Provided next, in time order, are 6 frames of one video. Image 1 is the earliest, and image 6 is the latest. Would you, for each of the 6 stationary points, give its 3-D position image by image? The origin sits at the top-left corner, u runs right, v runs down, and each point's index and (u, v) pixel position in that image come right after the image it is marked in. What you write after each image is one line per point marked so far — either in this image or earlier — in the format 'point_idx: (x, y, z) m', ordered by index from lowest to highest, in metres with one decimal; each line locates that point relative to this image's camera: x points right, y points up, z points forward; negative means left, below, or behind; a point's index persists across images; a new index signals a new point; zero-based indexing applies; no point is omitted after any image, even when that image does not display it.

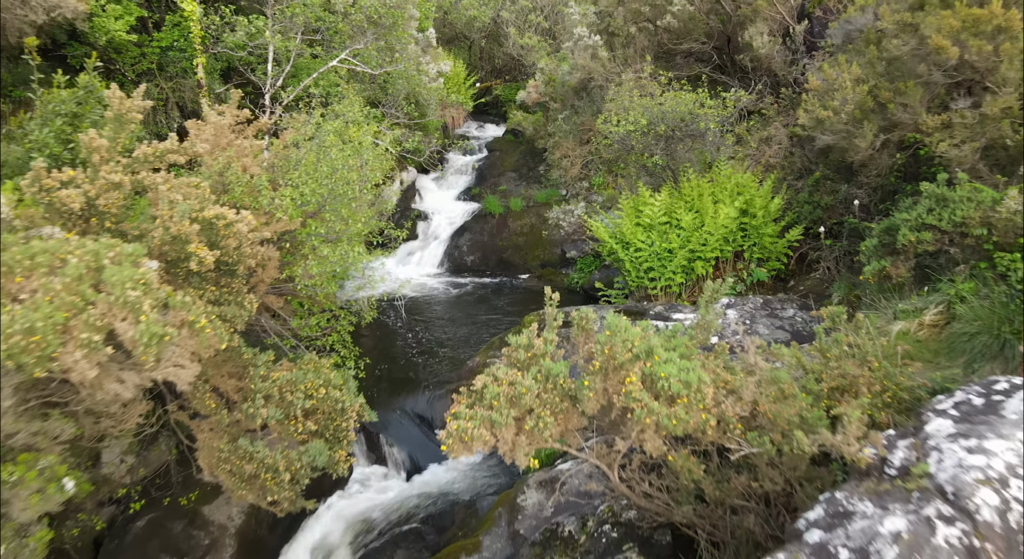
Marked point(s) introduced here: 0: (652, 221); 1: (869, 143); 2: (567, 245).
0: (+1.4, +0.6, +7.1) m
1: (+2.8, +1.1, +5.6) m
2: (+0.8, +0.5, +10.8) m
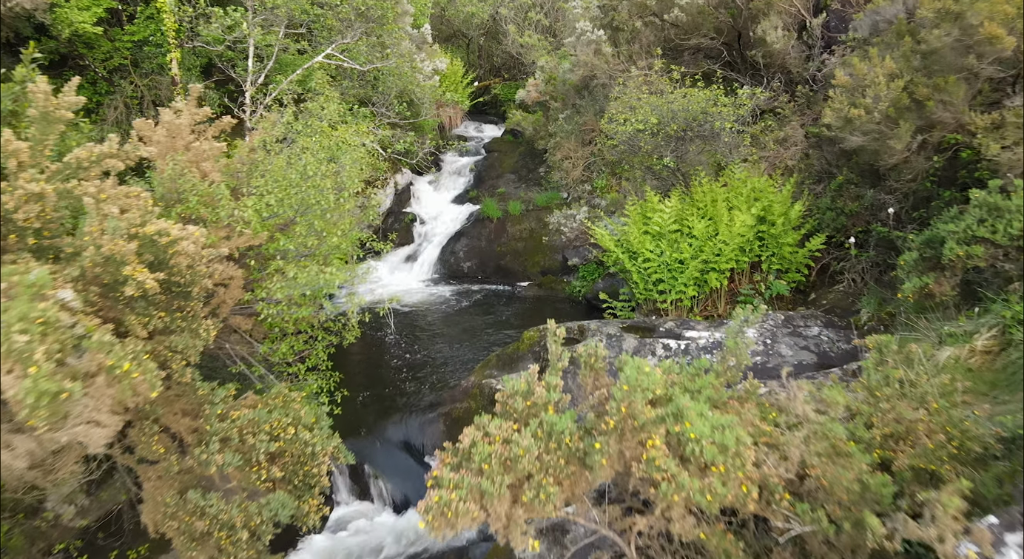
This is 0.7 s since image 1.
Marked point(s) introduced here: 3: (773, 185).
0: (+1.4, +0.5, +6.6) m
1: (+2.8, +1.0, +5.1) m
2: (+0.8, +0.4, +10.2) m
3: (+2.4, +0.9, +6.5) m
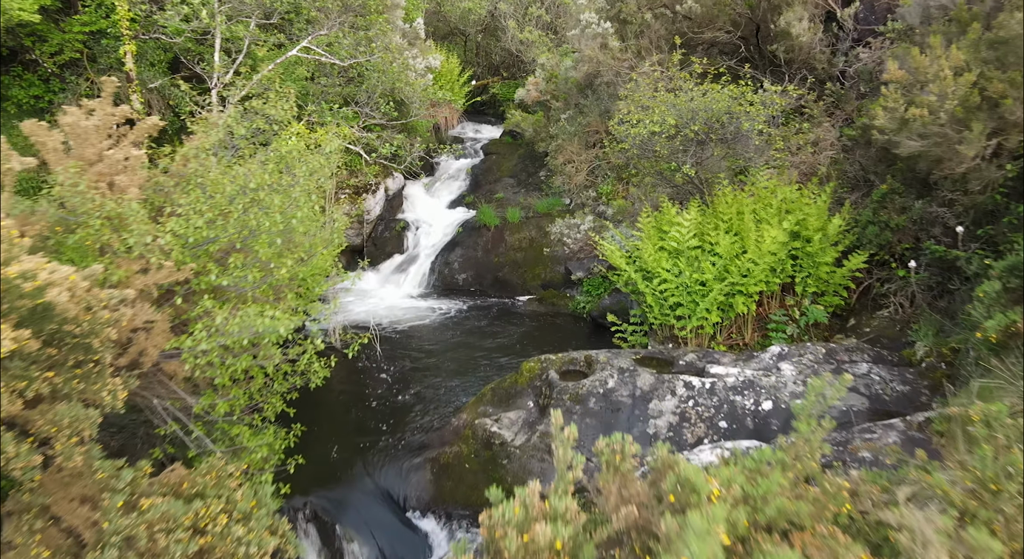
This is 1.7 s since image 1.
0: (+1.4, +0.3, +5.8) m
1: (+2.8, +0.8, +4.3) m
2: (+0.8, +0.2, +9.4) m
3: (+2.4, +0.7, +5.7) m
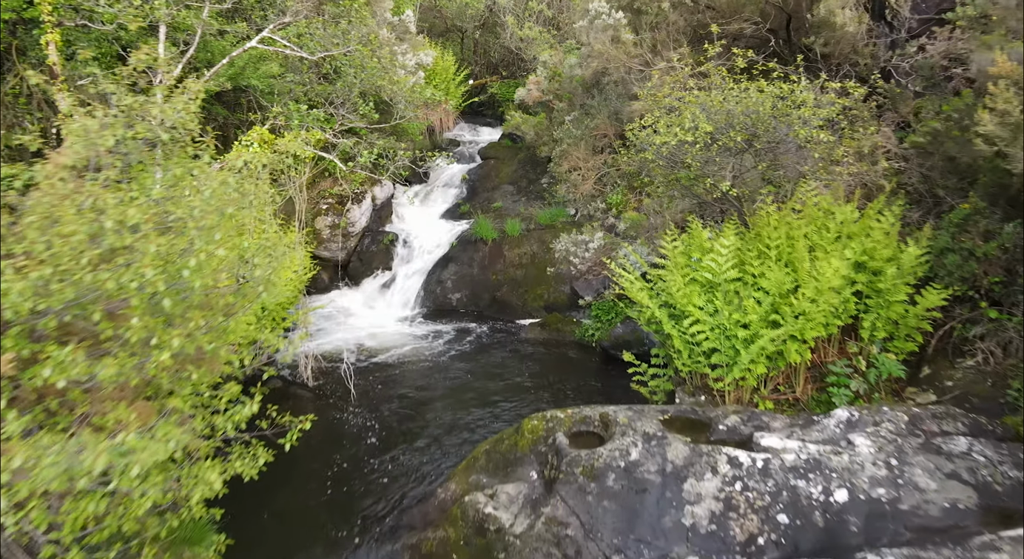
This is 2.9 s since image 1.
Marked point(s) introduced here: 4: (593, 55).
0: (+1.3, 0.0, +4.7) m
1: (+2.8, +0.5, +3.2) m
2: (+0.8, 0.0, +8.4) m
3: (+2.3, +0.4, +4.6) m
4: (+1.1, +2.9, +9.2) m
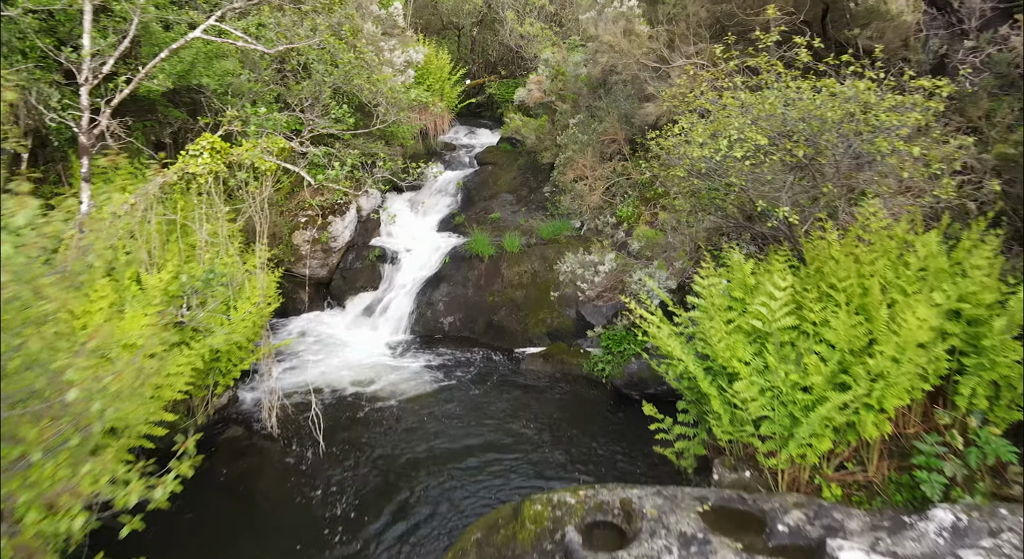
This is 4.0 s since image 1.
0: (+1.3, -0.3, +3.7) m
1: (+2.8, +0.2, +2.2) m
2: (+0.8, -0.3, +7.4) m
3: (+2.3, +0.1, +3.7) m
4: (+1.0, +2.7, +8.3) m
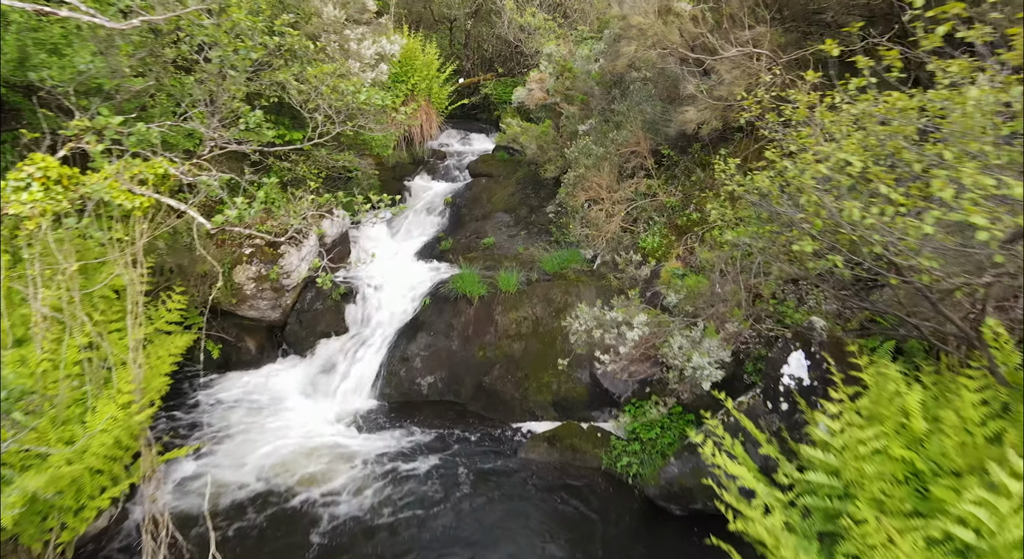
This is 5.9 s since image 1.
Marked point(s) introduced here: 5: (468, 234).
0: (+1.3, -0.7, +2.0) m
1: (+2.7, -0.2, +0.5) m
2: (+0.7, -0.8, +5.6) m
3: (+2.3, -0.3, +1.9) m
4: (+1.0, +2.2, +6.5) m
5: (-0.6, +0.5, +8.7) m
